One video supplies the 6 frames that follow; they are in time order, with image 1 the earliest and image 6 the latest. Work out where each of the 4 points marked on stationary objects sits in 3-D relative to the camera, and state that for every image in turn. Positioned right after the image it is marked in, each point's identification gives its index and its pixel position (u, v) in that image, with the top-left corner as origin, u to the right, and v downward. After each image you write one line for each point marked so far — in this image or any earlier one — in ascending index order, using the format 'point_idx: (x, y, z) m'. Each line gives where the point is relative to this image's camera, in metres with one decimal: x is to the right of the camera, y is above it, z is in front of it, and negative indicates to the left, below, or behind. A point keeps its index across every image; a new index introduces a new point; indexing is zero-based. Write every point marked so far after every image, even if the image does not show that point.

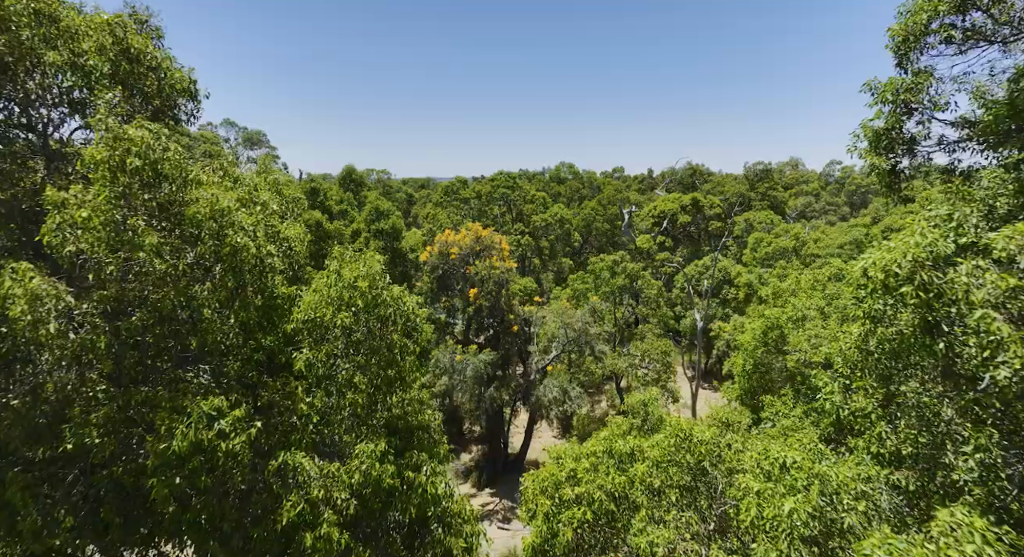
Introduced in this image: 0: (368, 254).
0: (-2.4, +0.4, +9.7) m
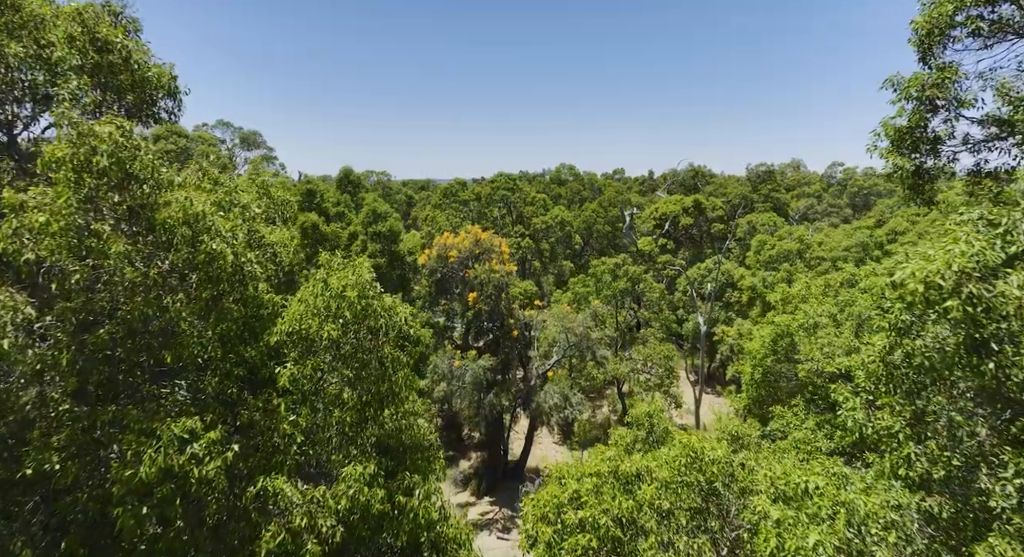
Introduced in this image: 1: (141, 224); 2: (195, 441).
0: (-2.5, +0.3, +9.2) m
1: (-4.5, +0.7, +7.2) m
2: (-3.6, -1.8, +6.6) m
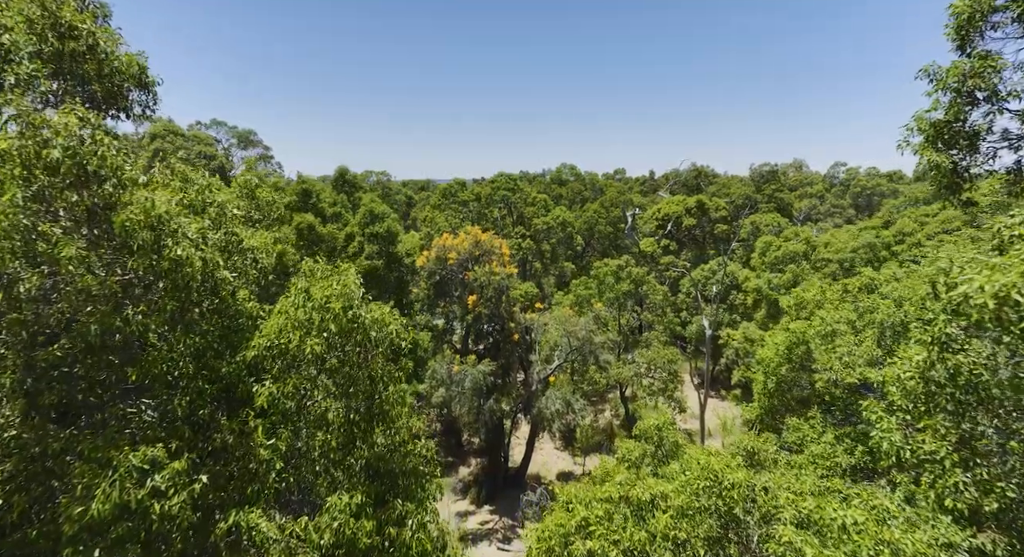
0: (-2.4, +0.2, +8.4) m
1: (-4.5, +0.6, +6.4) m
2: (-3.6, -1.9, +5.9) m
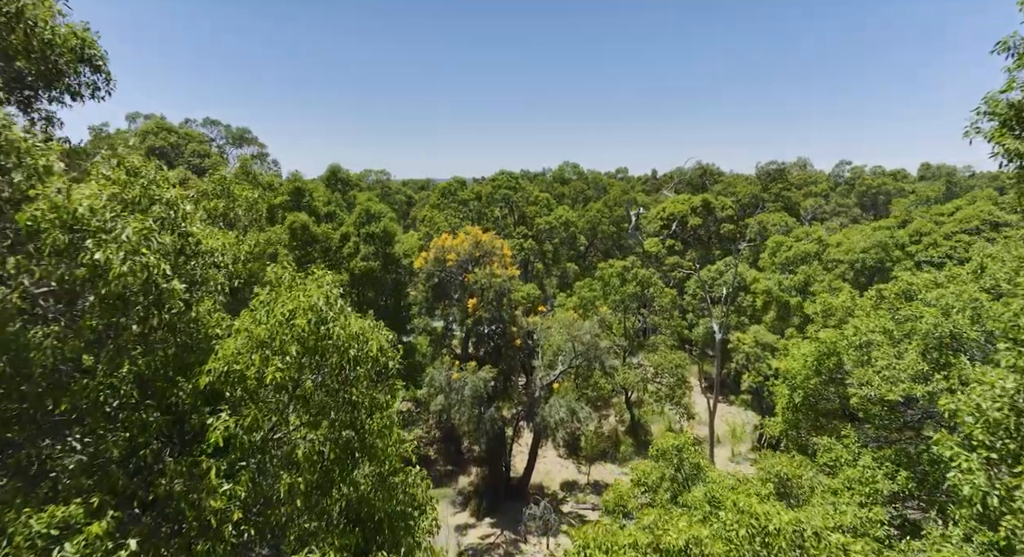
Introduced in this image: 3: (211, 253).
0: (-2.4, +0.1, +7.2) m
1: (-4.4, +0.4, +5.2) m
2: (-3.5, -2.1, +4.7) m
3: (-3.7, +0.3, +7.2) m
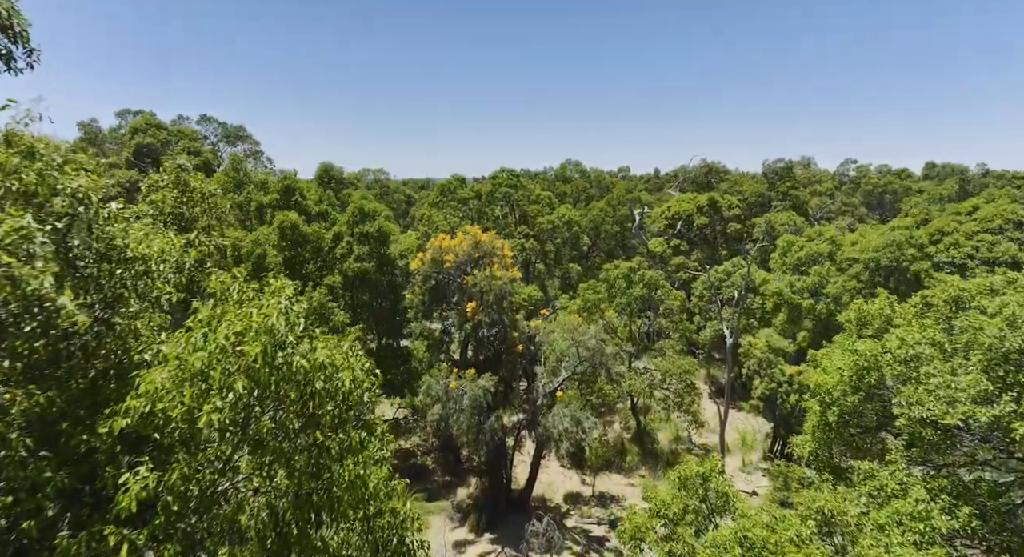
0: (-2.3, -0.1, +5.8) m
1: (-4.4, +0.3, +3.8) m
2: (-3.5, -2.2, +3.3) m
3: (-3.7, +0.2, +5.8) m
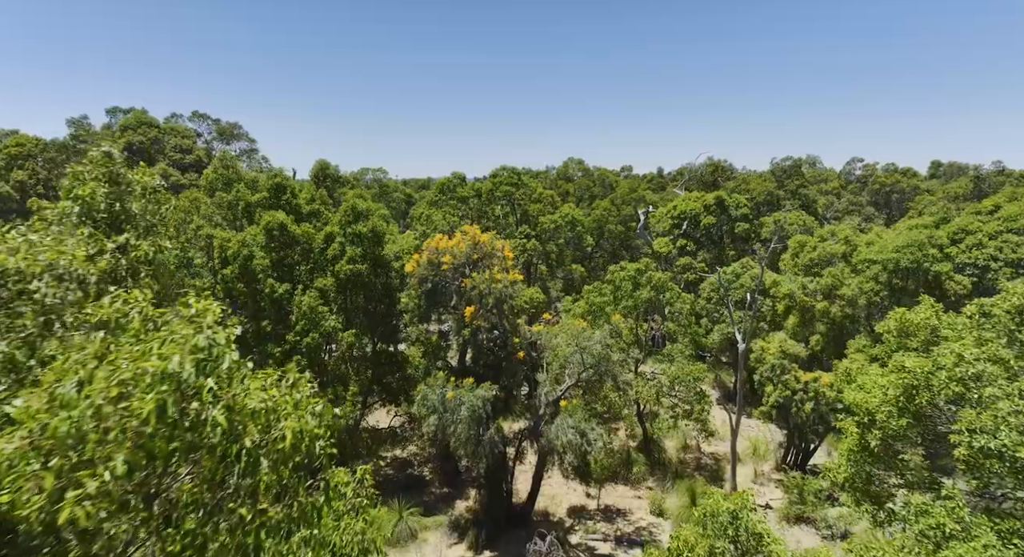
0: (-2.3, -0.2, +4.4) m
1: (-4.4, +0.2, +2.4) m
2: (-3.5, -2.3, +1.9) m
3: (-3.7, +0.1, +4.4) m
